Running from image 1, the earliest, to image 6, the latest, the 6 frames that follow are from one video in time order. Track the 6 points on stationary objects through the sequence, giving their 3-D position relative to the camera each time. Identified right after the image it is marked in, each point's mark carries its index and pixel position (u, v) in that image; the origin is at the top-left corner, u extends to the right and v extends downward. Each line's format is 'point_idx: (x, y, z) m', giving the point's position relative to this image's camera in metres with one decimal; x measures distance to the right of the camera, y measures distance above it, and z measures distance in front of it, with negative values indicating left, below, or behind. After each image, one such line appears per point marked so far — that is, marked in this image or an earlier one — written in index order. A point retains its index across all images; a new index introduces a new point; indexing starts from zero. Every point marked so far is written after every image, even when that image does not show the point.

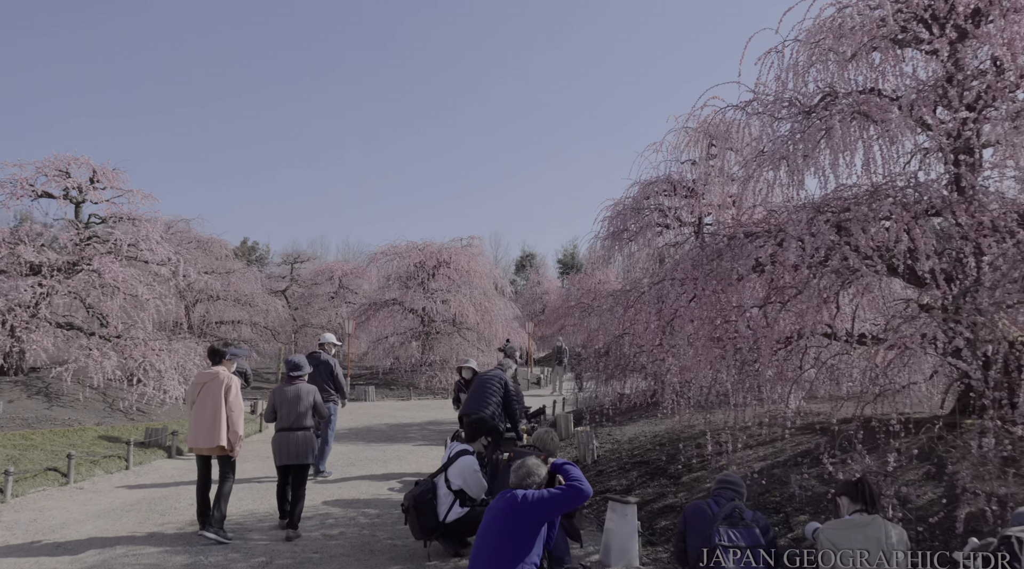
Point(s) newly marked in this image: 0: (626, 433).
0: (+1.5, -2.0, +10.7) m
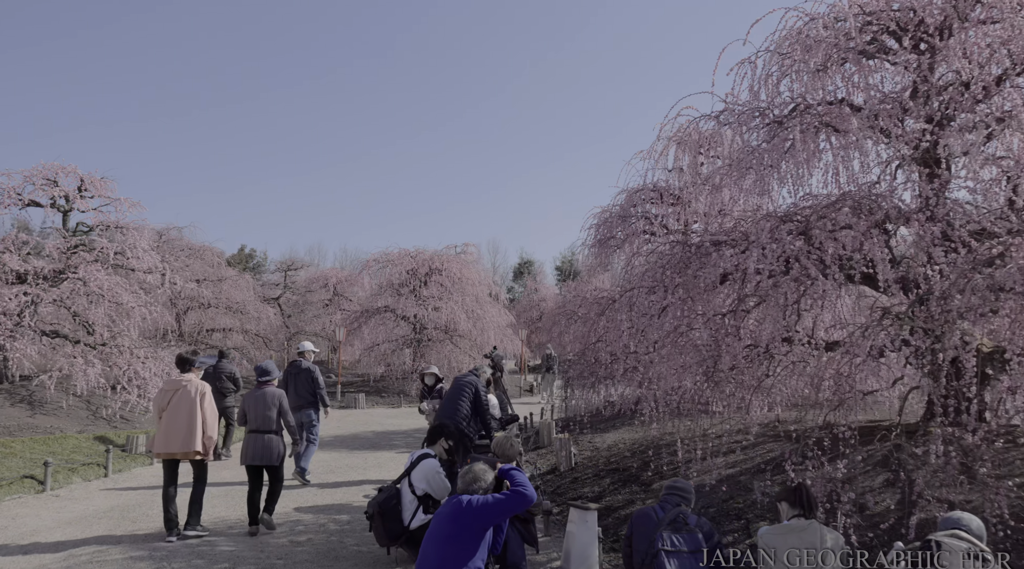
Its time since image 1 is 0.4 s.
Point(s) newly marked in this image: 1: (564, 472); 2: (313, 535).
0: (+1.3, -2.1, +10.8) m
1: (+0.6, -2.2, +9.4) m
2: (-1.6, -2.0, +6.5) m
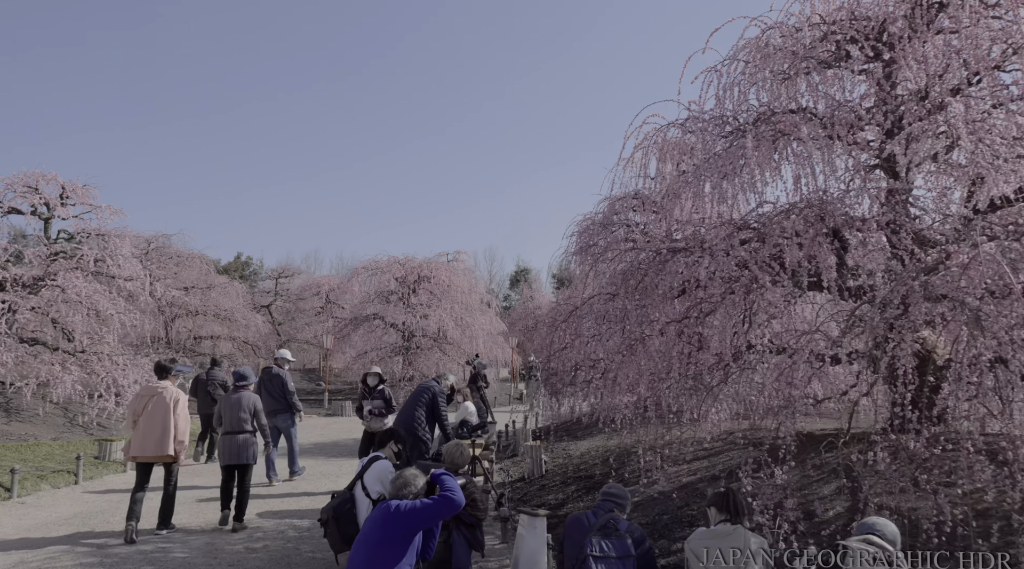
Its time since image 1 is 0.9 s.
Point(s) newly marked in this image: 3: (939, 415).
0: (+0.9, -2.2, +10.8) m
1: (+0.3, -2.3, +9.4) m
2: (-2.0, -2.1, +6.5) m
3: (+2.7, -0.8, +5.1) m
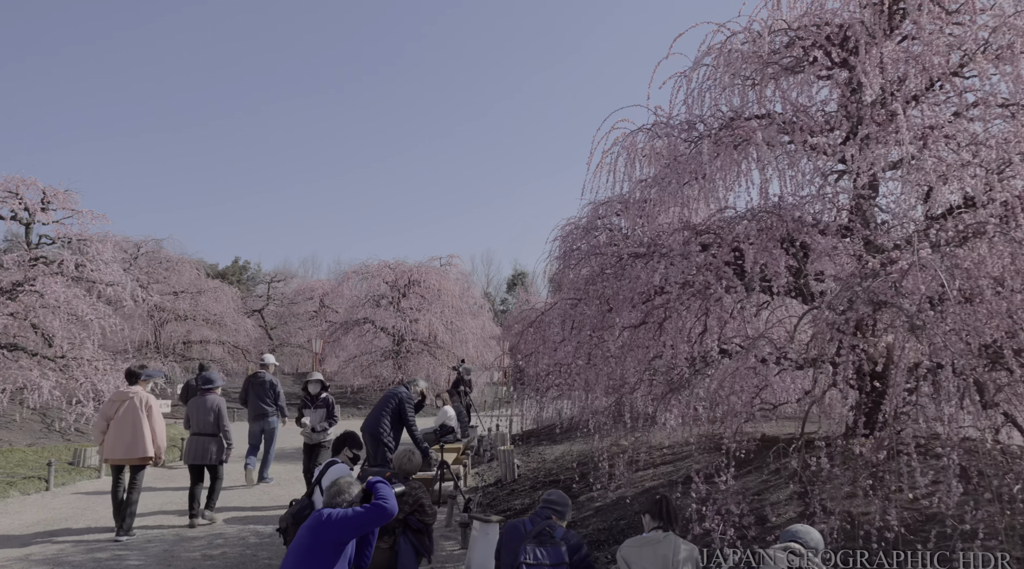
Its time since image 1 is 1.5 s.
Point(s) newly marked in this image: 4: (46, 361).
0: (+0.6, -2.2, +10.8) m
1: (-0.1, -2.3, +9.4) m
2: (-2.3, -2.1, +6.5) m
3: (+2.4, -0.9, +5.1) m
4: (-7.7, -1.2, +13.2) m
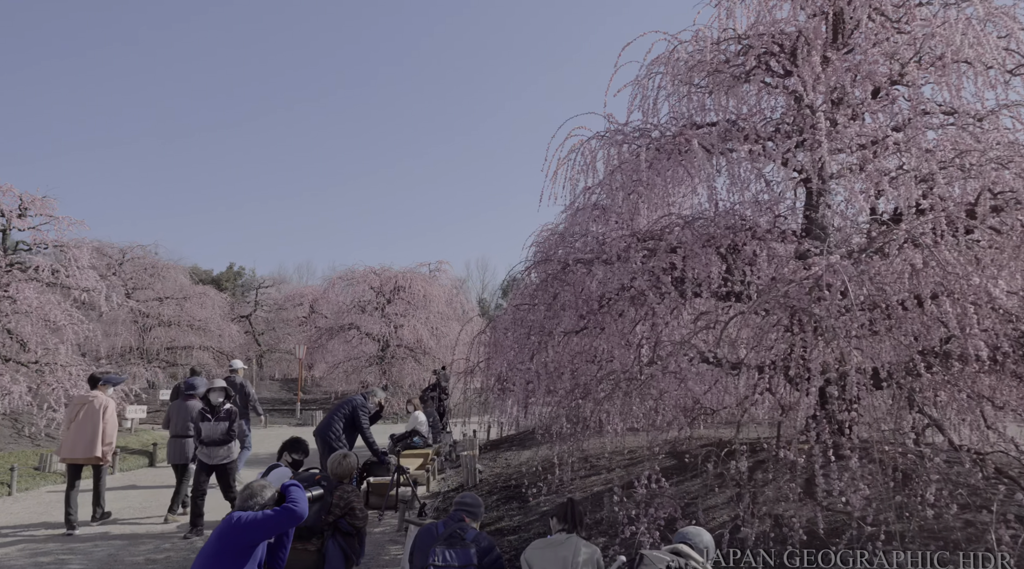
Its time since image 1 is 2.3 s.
0: (+0.1, -2.3, +10.8) m
1: (-0.5, -2.4, +9.4) m
2: (-2.8, -2.2, +6.5) m
3: (+1.9, -0.9, +5.1) m
4: (-8.2, -1.3, +13.2) m
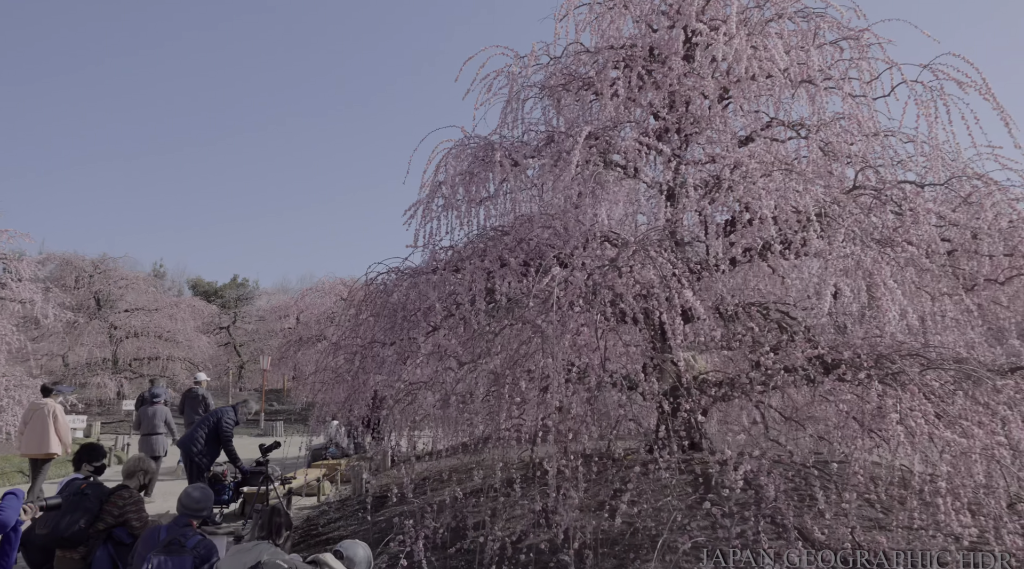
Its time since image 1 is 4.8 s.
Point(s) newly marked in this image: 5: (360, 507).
0: (-1.3, -2.5, +10.9) m
1: (-1.9, -2.5, +9.5) m
2: (-4.2, -2.3, +6.6) m
3: (+0.4, -1.0, +5.2) m
4: (-9.5, -1.6, +13.4) m
5: (-1.5, -2.3, +8.2) m
